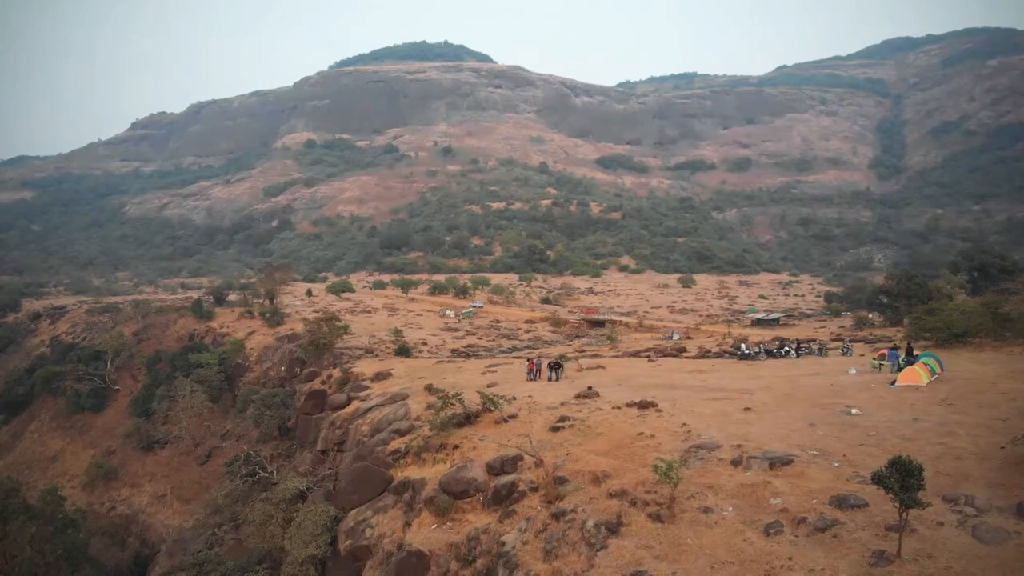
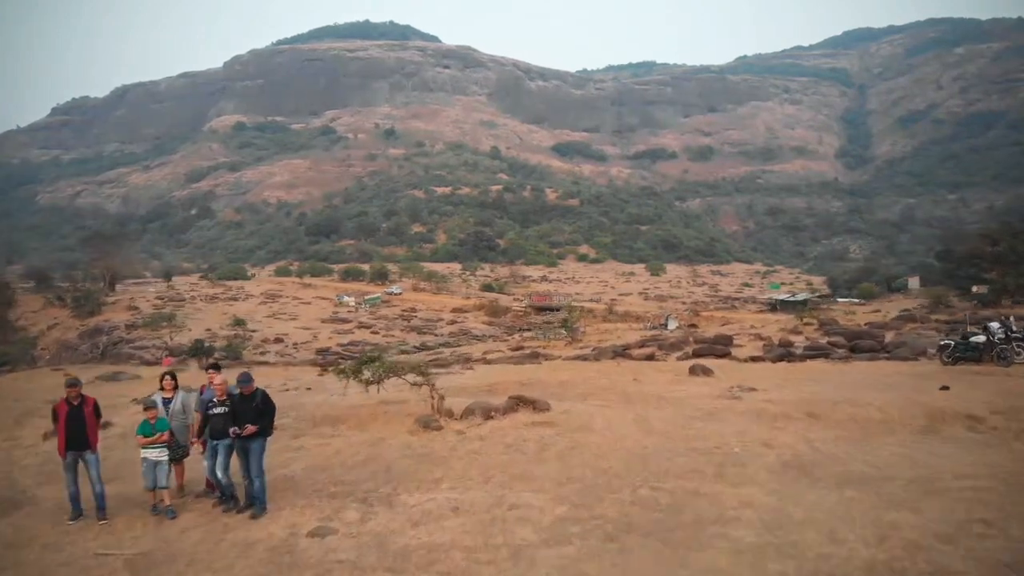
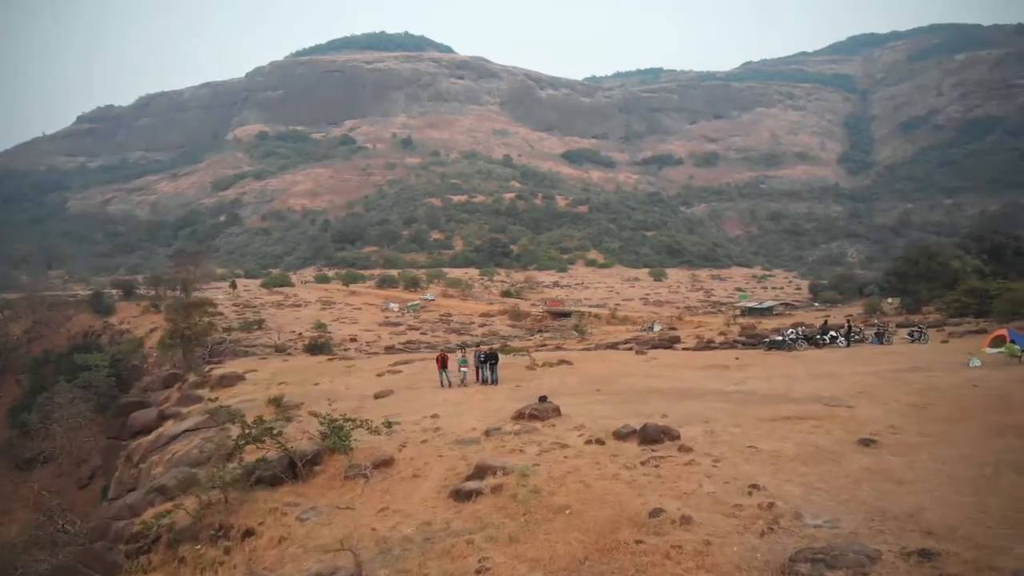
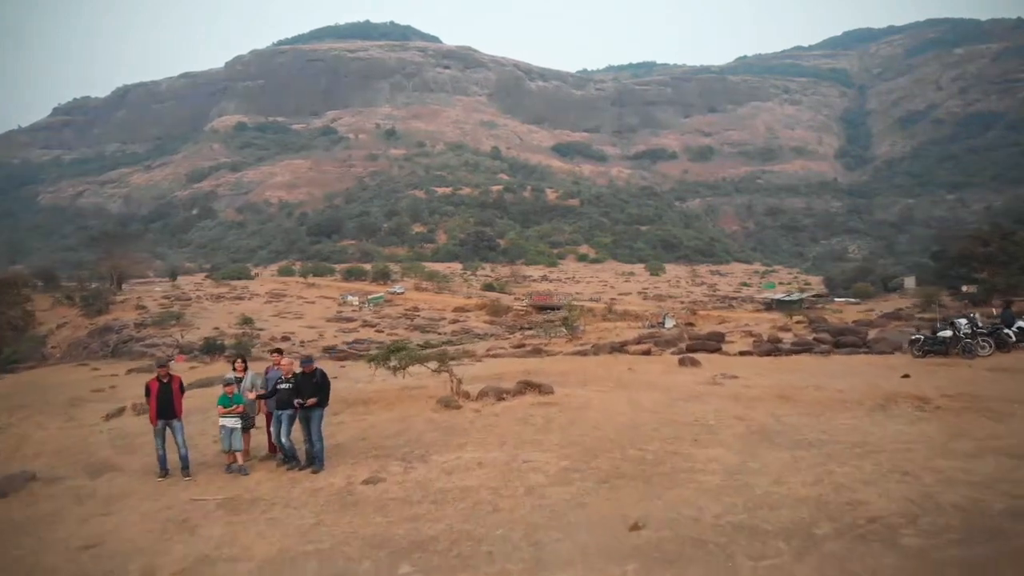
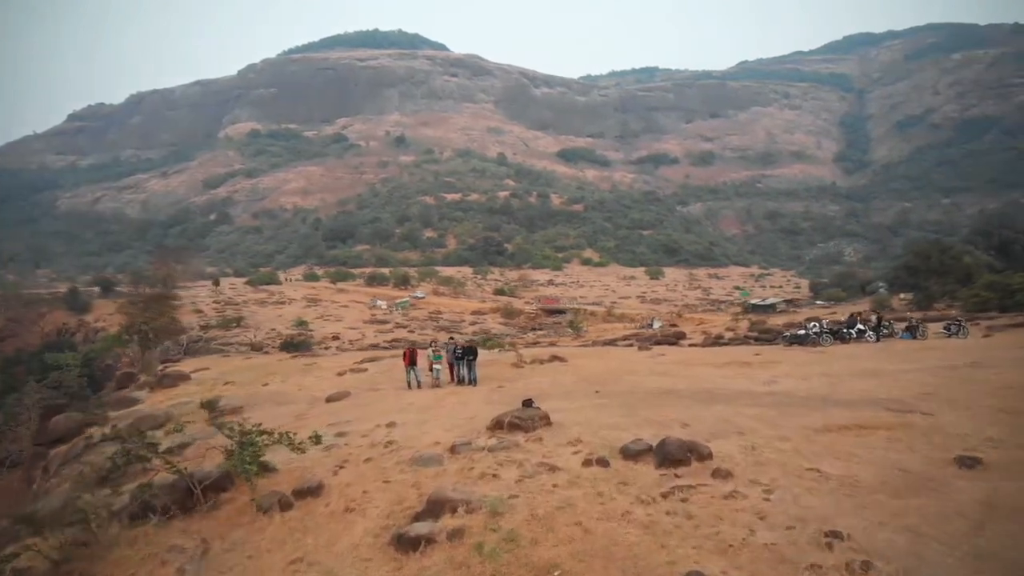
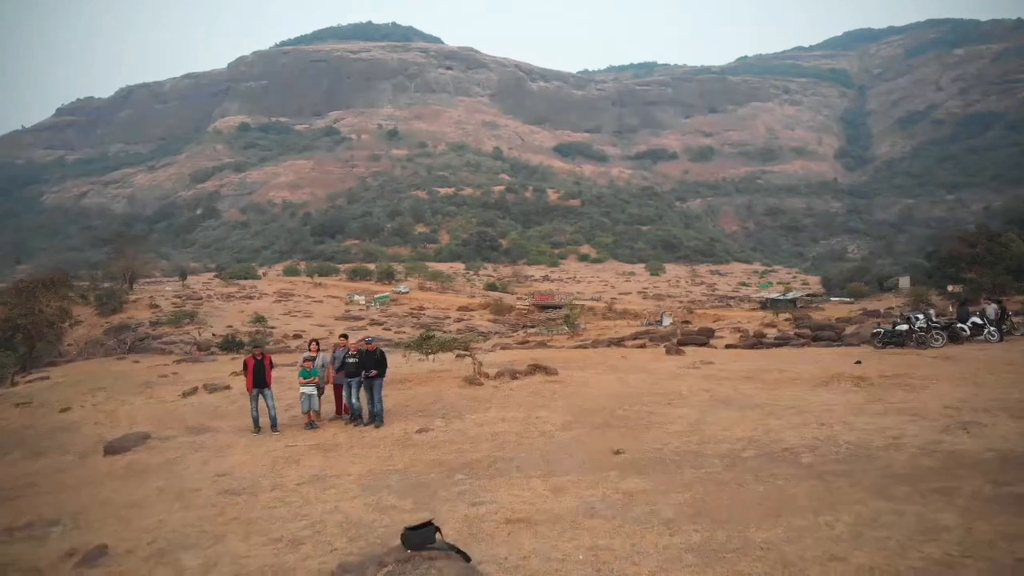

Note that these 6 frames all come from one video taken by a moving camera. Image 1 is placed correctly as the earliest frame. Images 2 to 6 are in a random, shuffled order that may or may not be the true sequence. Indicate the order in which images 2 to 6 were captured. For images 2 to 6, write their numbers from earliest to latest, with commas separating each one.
3, 5, 6, 4, 2
